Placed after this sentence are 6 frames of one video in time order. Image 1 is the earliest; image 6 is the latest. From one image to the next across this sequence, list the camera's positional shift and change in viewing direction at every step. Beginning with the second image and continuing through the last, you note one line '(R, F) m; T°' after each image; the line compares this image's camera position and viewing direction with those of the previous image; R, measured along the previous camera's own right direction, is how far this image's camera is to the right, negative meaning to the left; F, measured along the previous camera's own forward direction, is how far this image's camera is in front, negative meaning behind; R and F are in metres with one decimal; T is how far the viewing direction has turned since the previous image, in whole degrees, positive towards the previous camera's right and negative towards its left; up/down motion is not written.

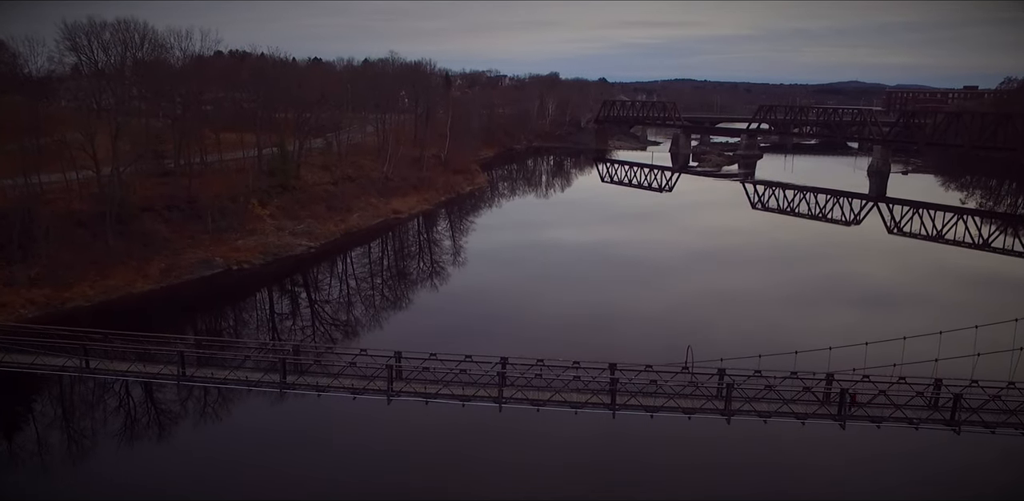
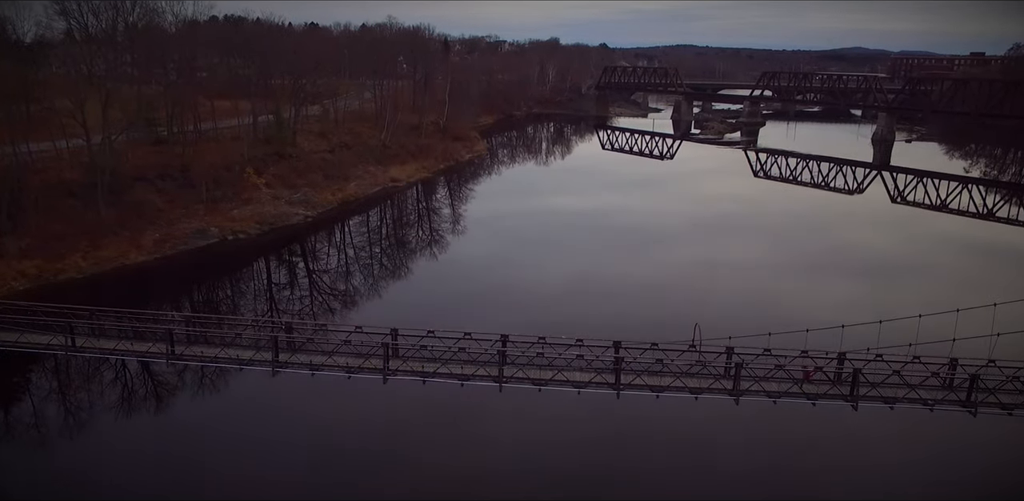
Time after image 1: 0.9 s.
(0.0, +0.2) m; 0°
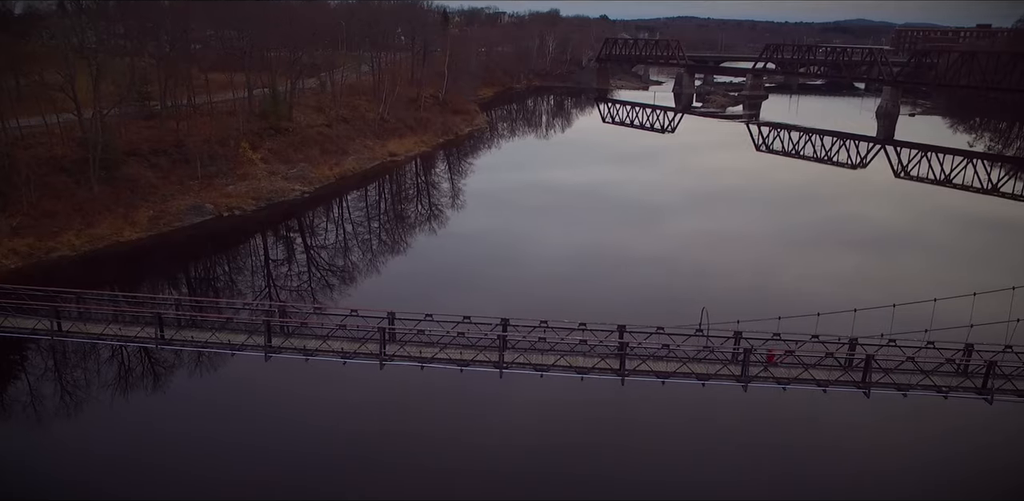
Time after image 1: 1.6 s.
(0.0, +0.2) m; 0°
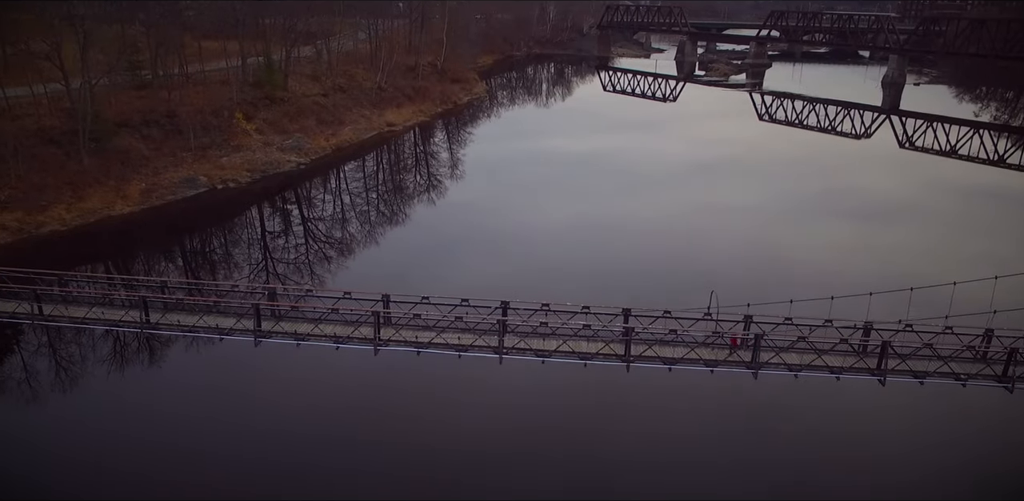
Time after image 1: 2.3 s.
(0.0, +0.2) m; 0°
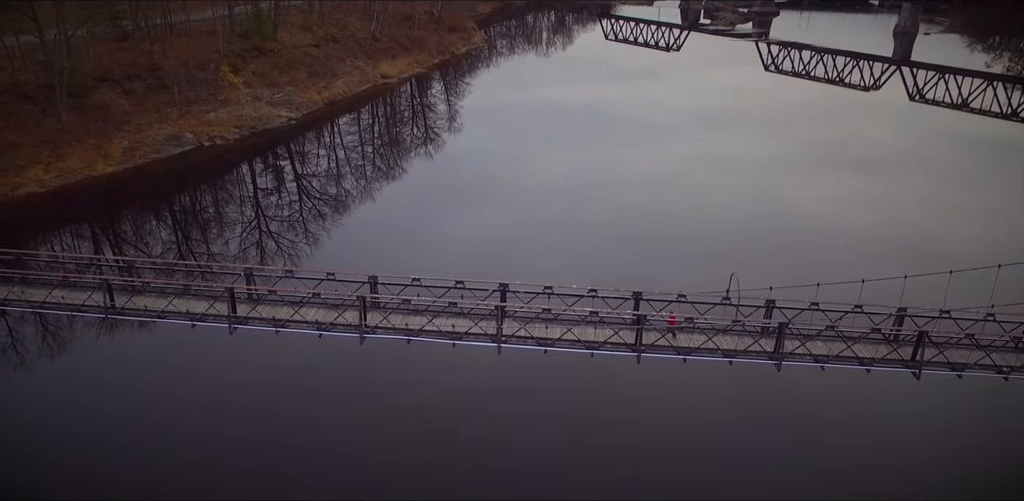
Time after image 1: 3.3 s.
(0.0, +0.5) m; 0°
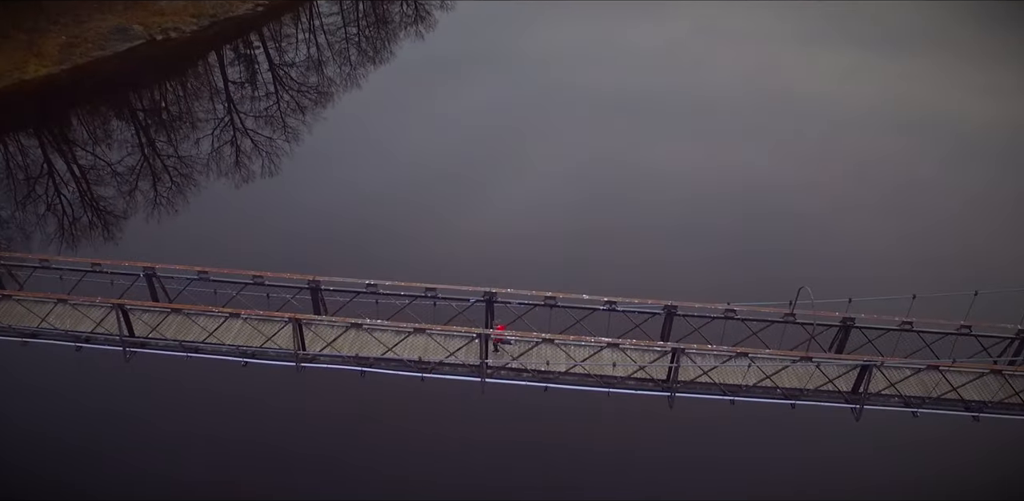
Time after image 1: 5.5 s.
(0.0, +1.3) m; 0°
